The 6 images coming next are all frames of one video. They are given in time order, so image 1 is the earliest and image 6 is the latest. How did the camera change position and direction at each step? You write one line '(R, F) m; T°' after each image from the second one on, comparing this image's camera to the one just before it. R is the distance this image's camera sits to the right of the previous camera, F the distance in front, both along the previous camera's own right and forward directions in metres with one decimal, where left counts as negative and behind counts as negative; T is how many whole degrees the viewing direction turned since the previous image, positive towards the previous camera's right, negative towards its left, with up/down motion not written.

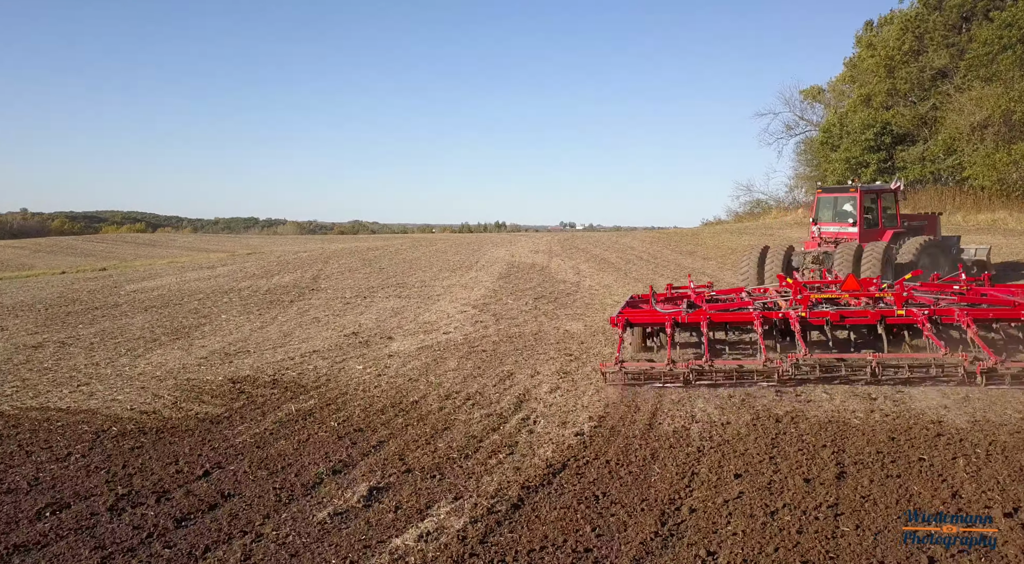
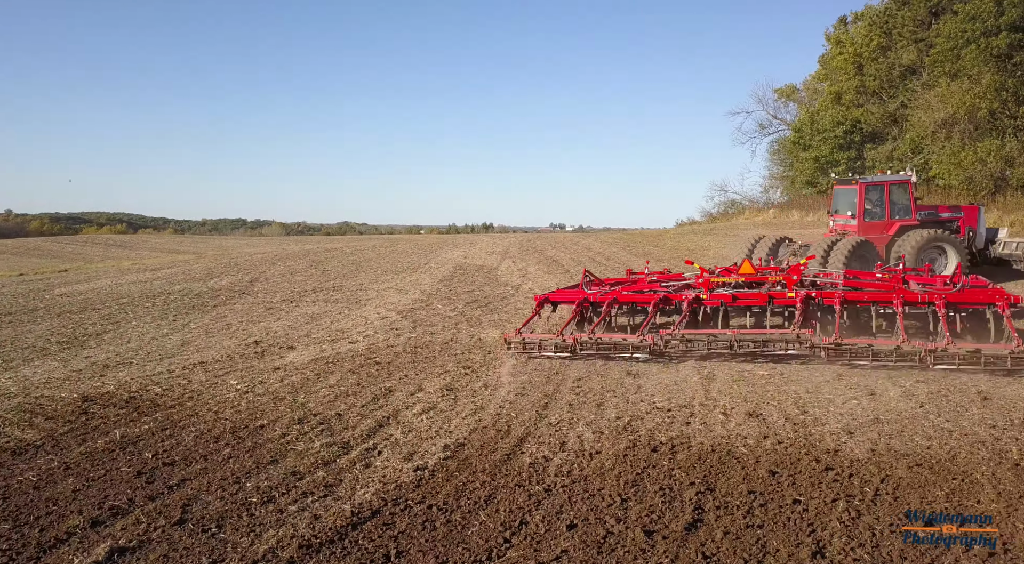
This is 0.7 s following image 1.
(+1.2, +0.7) m; +1°
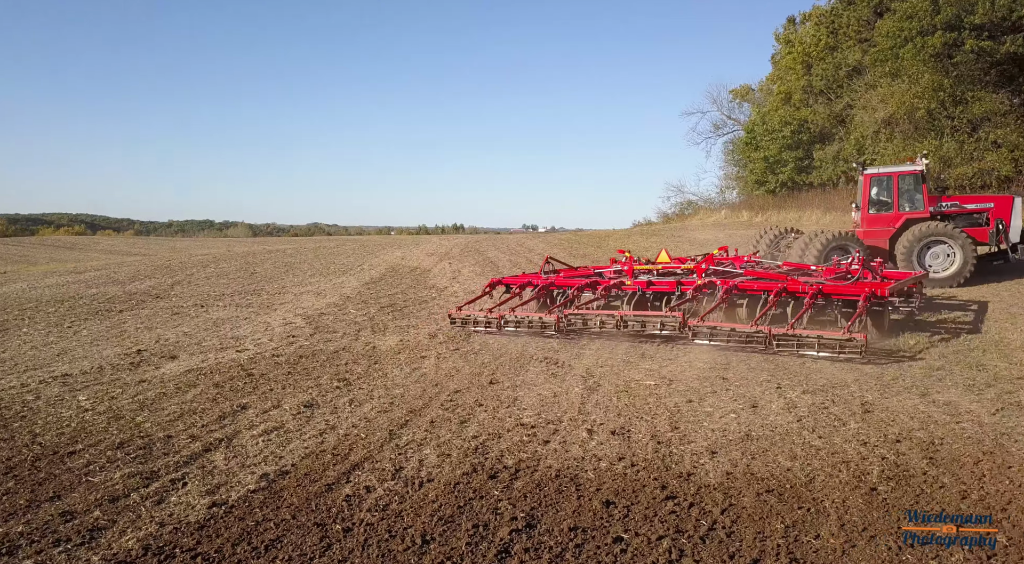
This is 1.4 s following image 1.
(+1.0, +0.5) m; +2°
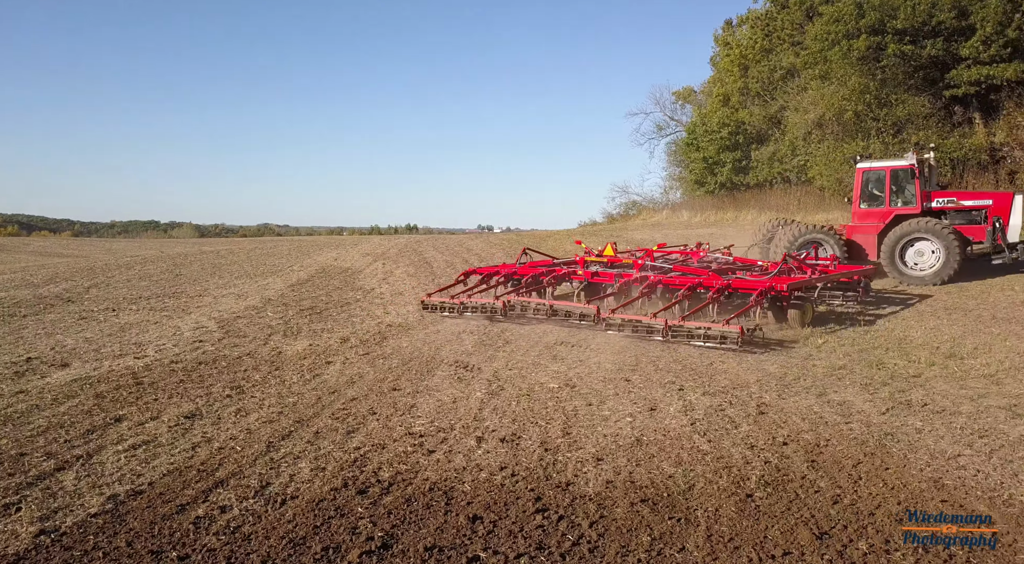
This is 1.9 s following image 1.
(+0.6, +0.2) m; +4°
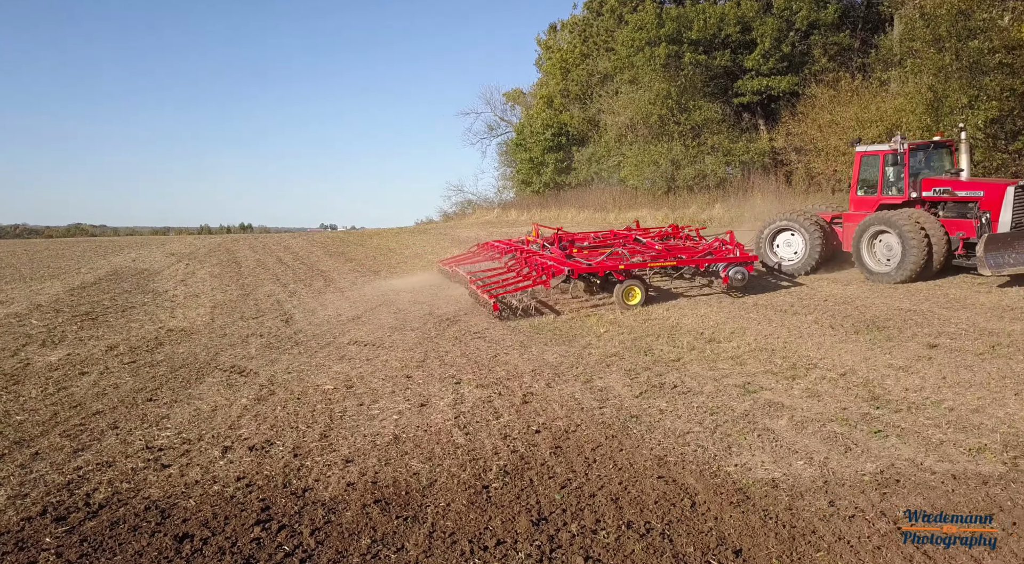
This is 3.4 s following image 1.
(+0.8, 0.0) m; +13°
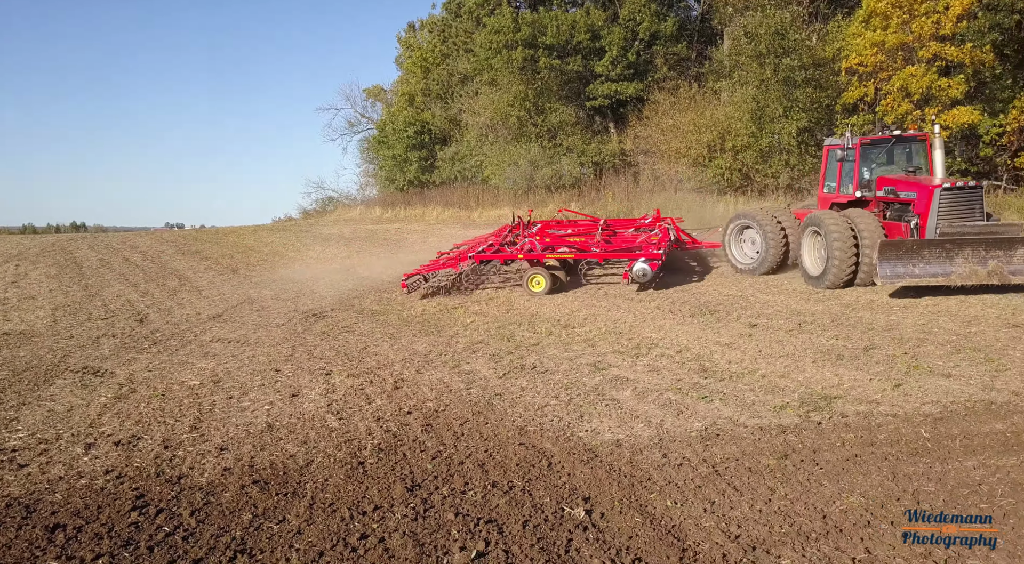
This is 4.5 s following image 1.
(0.0, -0.4) m; +12°
